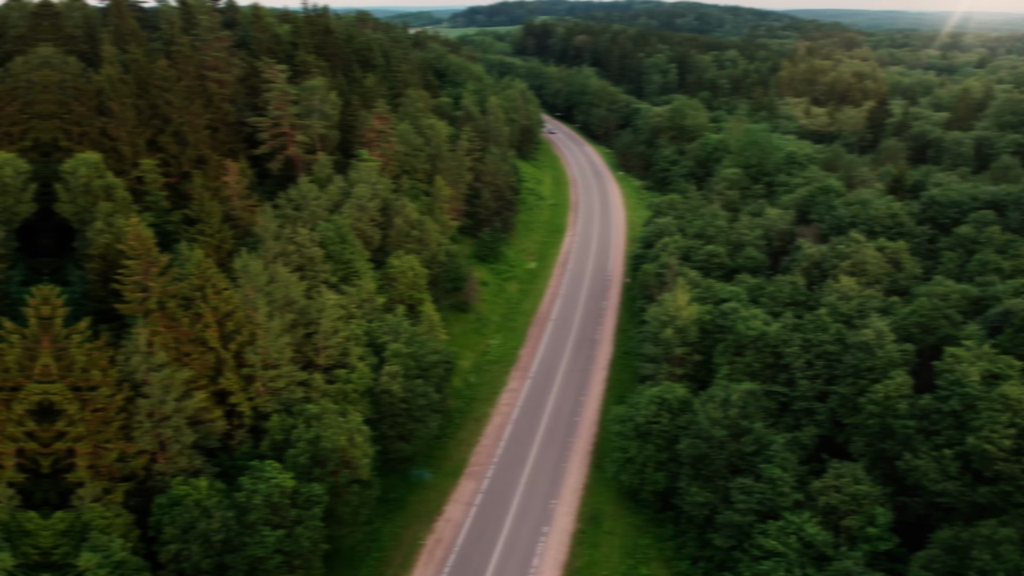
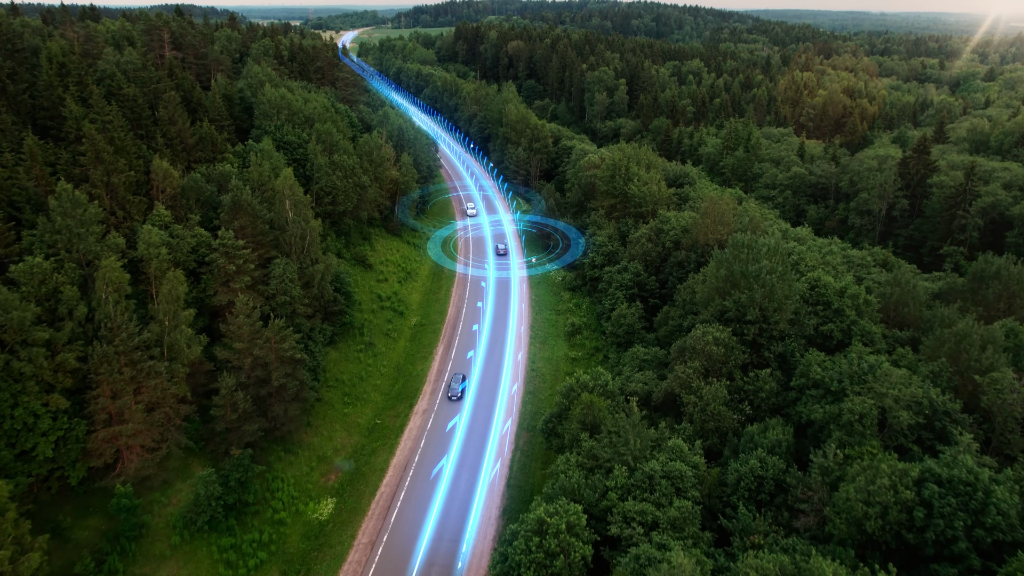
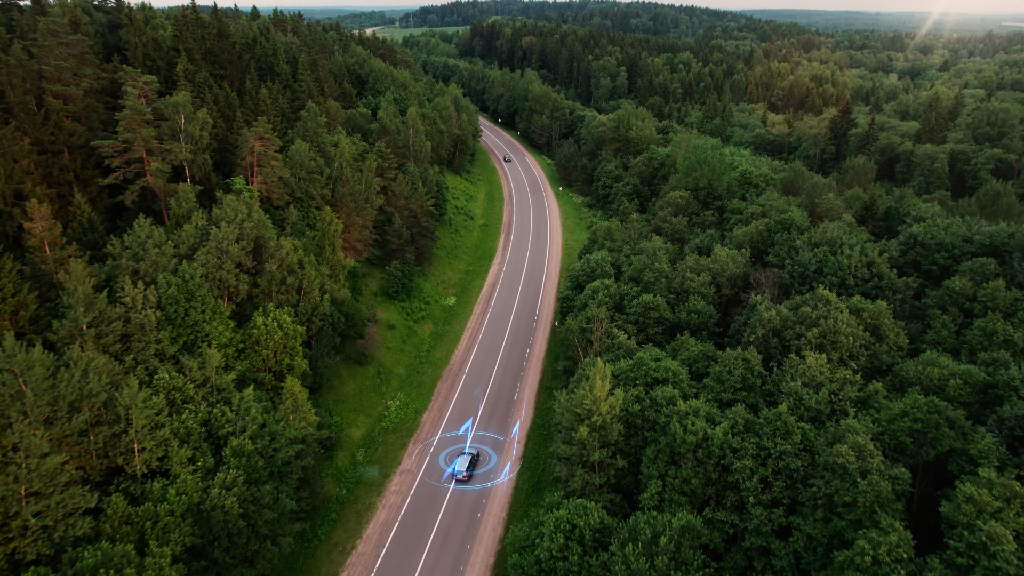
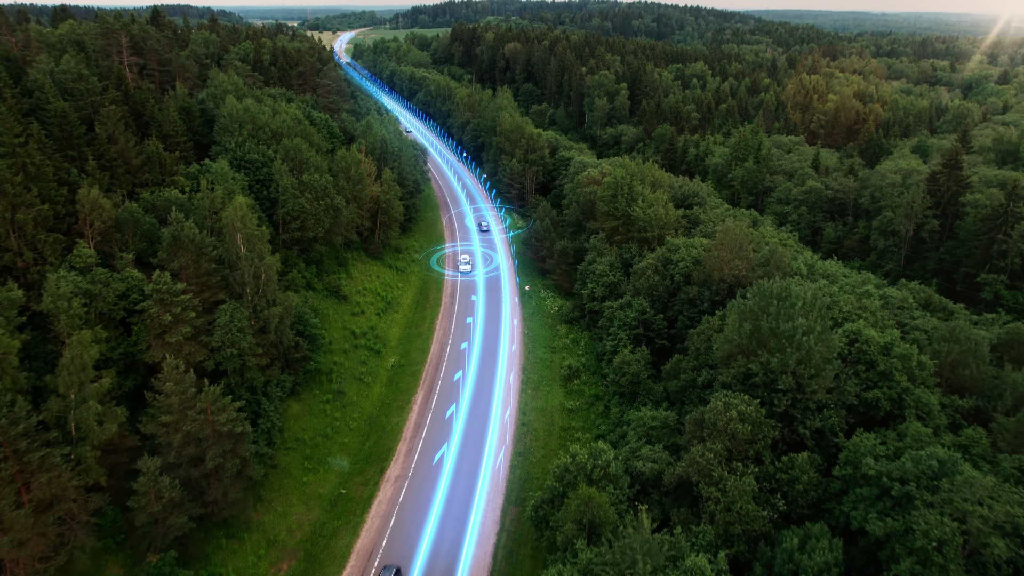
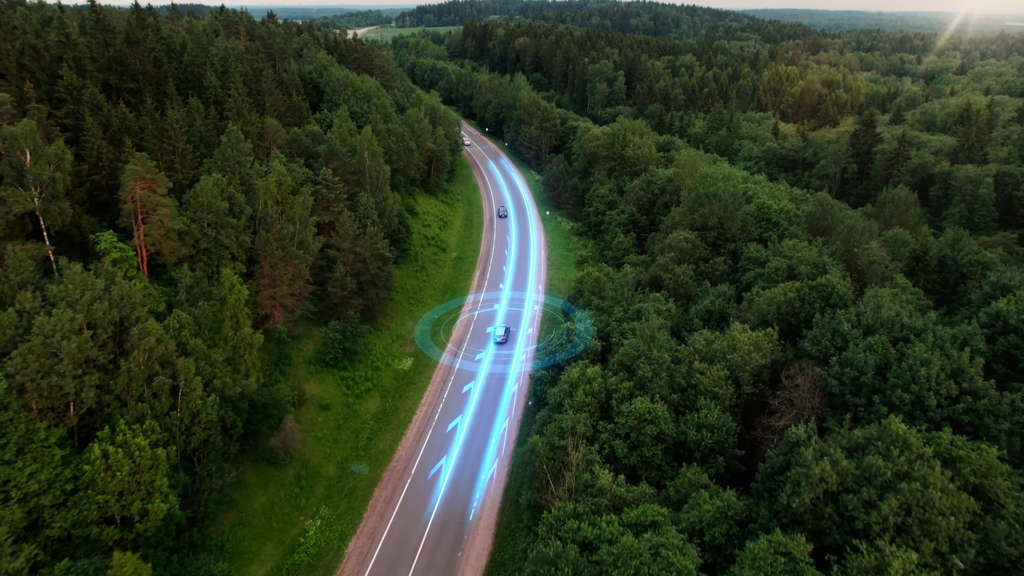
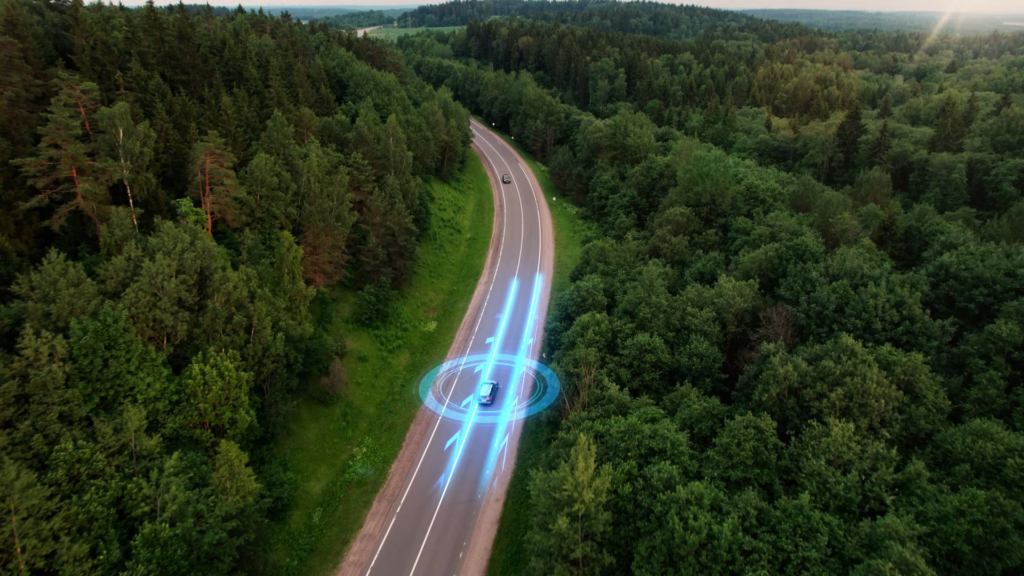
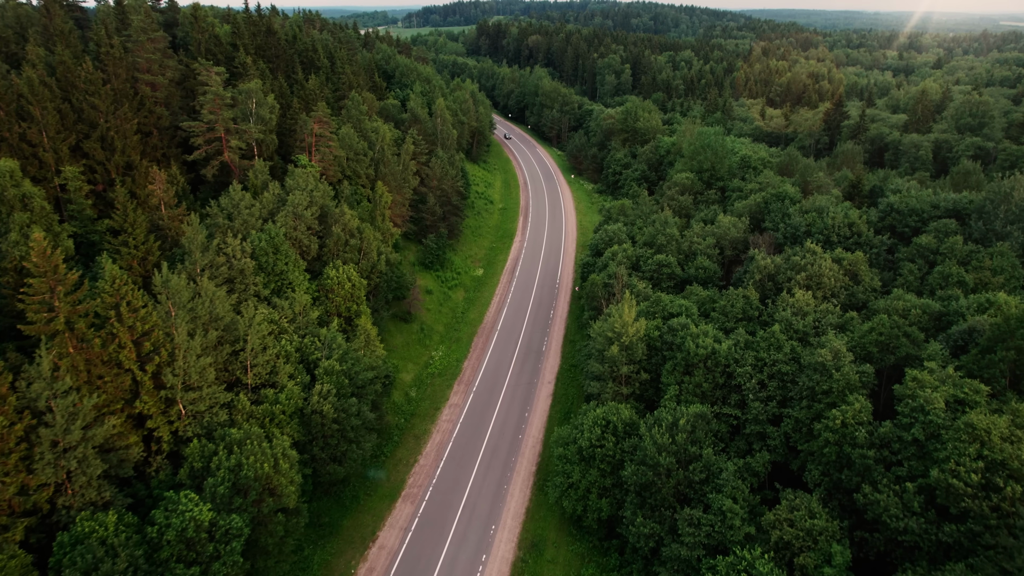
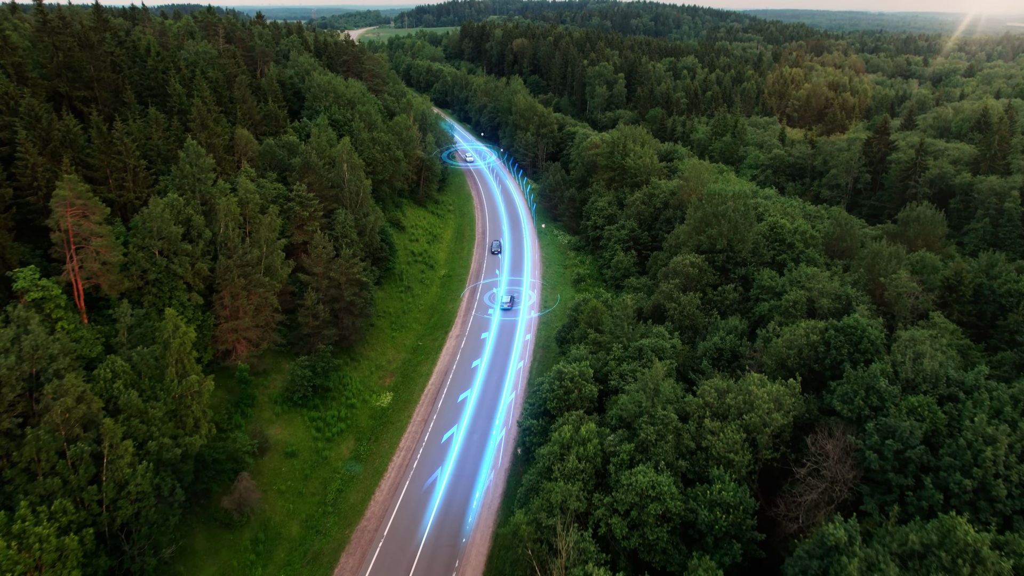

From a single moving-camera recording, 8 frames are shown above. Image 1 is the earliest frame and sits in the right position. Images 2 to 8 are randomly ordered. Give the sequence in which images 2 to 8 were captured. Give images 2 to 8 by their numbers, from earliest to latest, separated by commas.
7, 3, 6, 5, 8, 2, 4
